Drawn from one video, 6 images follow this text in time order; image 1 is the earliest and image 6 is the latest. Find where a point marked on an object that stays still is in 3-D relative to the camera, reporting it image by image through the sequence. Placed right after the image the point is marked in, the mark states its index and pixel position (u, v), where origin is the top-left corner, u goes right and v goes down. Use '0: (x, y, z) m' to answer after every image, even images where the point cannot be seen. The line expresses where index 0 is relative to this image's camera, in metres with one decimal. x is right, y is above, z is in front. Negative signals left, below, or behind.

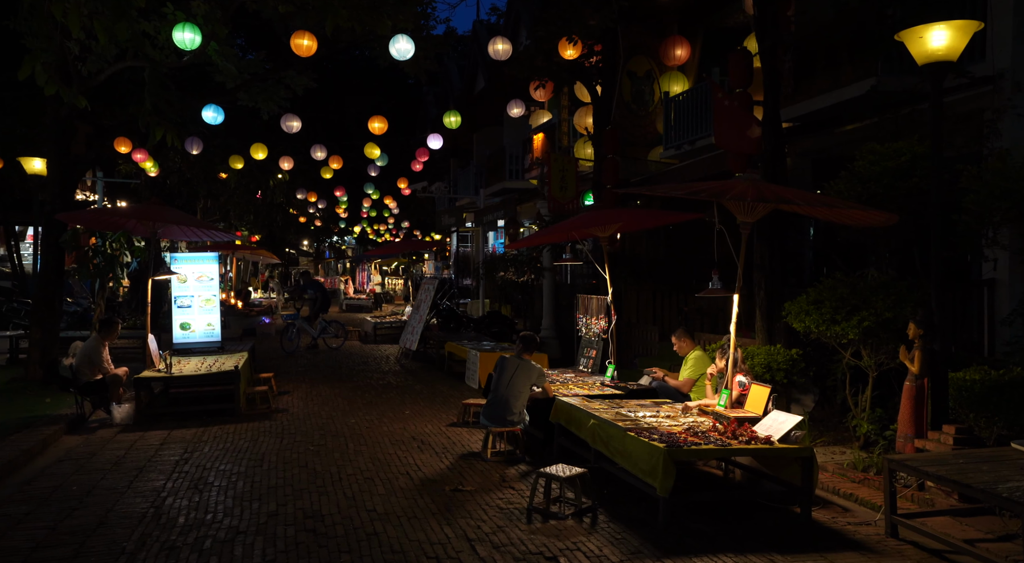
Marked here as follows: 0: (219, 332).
0: (-5.2, -0.9, +13.2) m
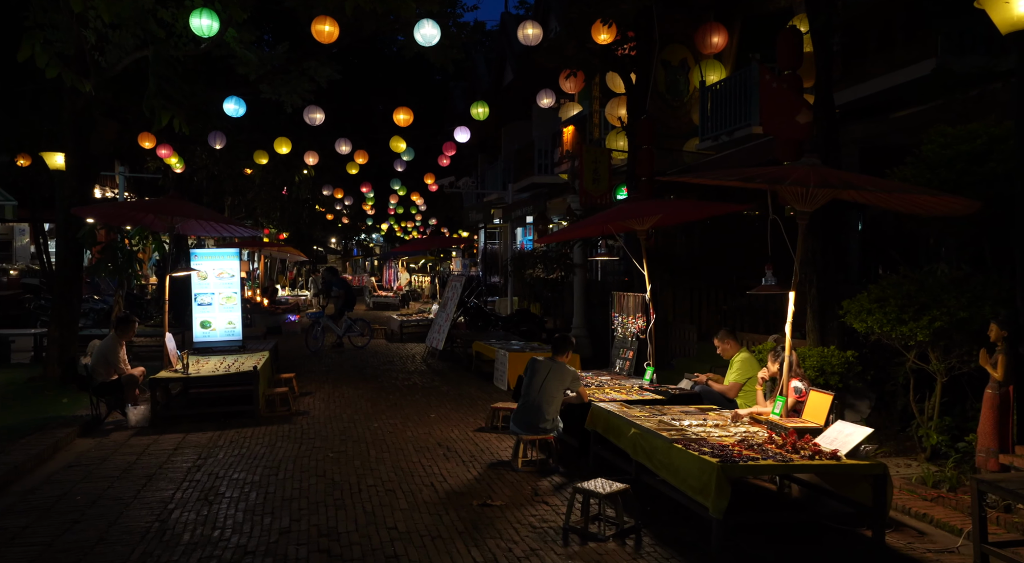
0: (-4.7, -0.9, +12.8) m
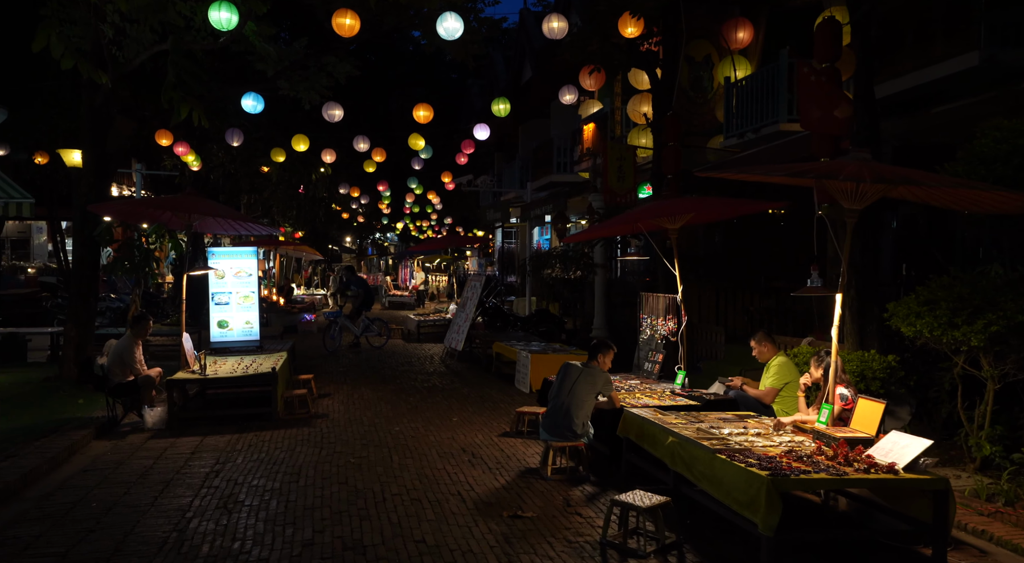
0: (-4.3, -0.8, +12.6) m
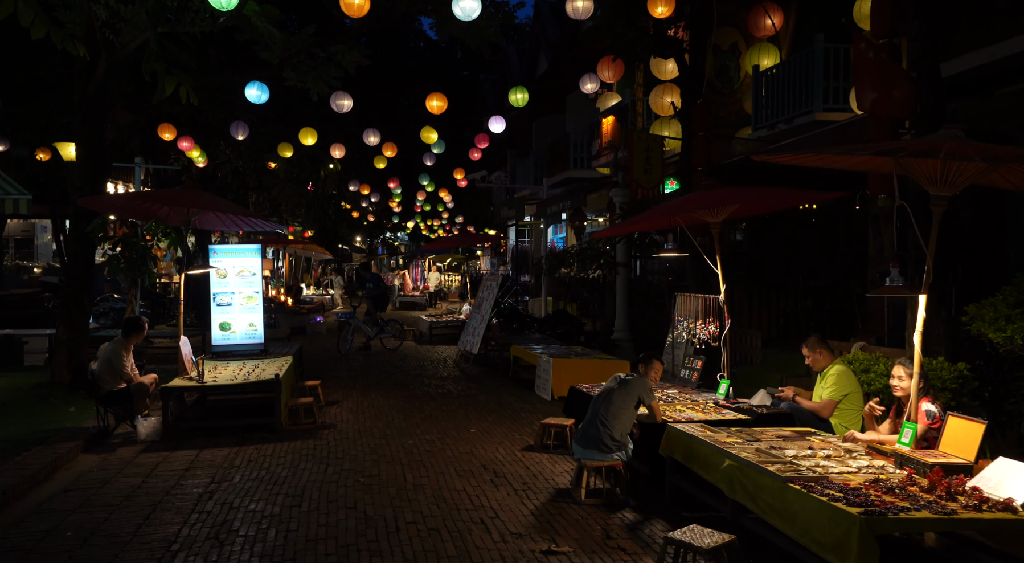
0: (-4.0, -0.8, +11.9) m
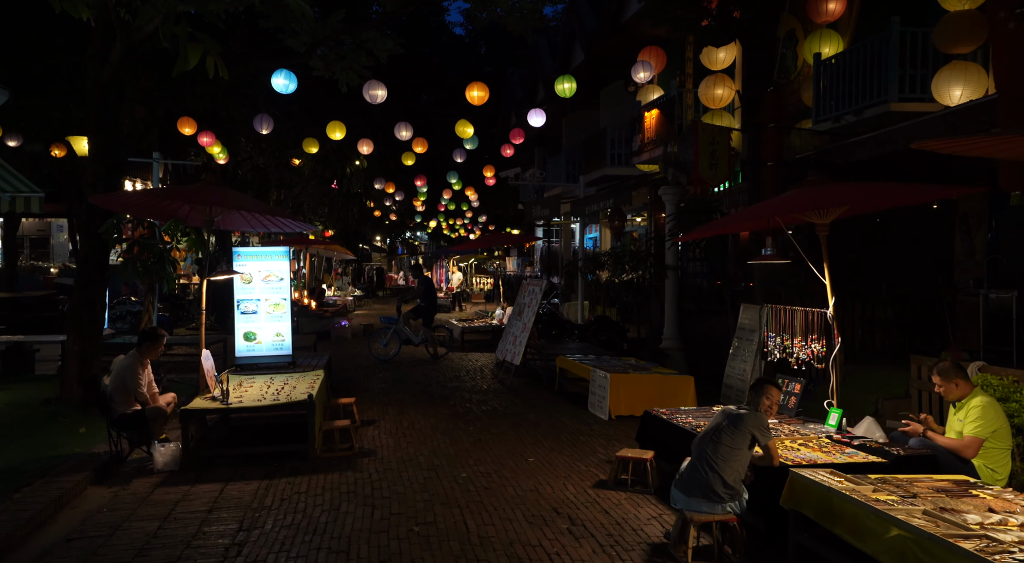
0: (-3.3, -0.9, +10.9) m
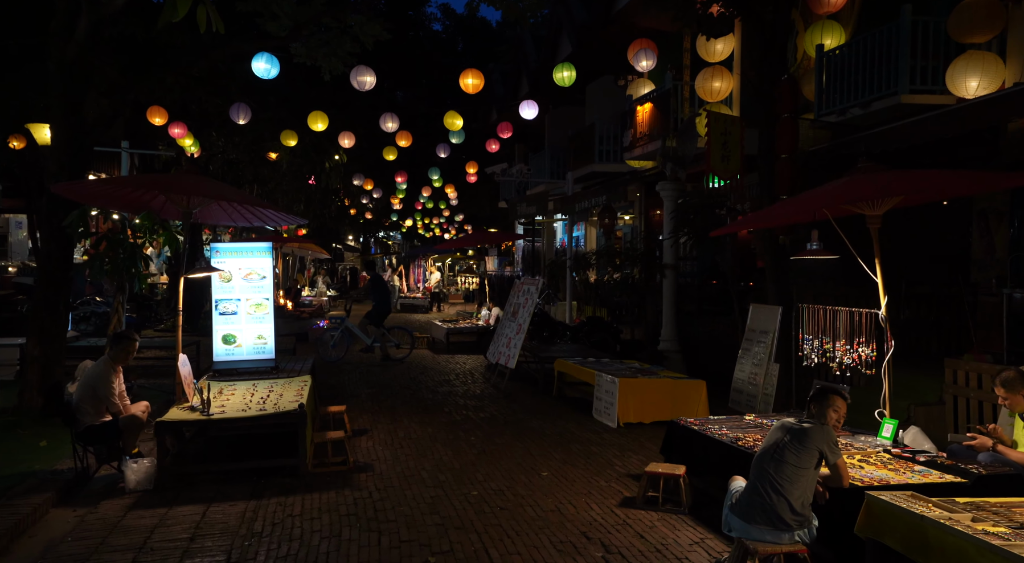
0: (-3.3, -0.9, +10.1) m
